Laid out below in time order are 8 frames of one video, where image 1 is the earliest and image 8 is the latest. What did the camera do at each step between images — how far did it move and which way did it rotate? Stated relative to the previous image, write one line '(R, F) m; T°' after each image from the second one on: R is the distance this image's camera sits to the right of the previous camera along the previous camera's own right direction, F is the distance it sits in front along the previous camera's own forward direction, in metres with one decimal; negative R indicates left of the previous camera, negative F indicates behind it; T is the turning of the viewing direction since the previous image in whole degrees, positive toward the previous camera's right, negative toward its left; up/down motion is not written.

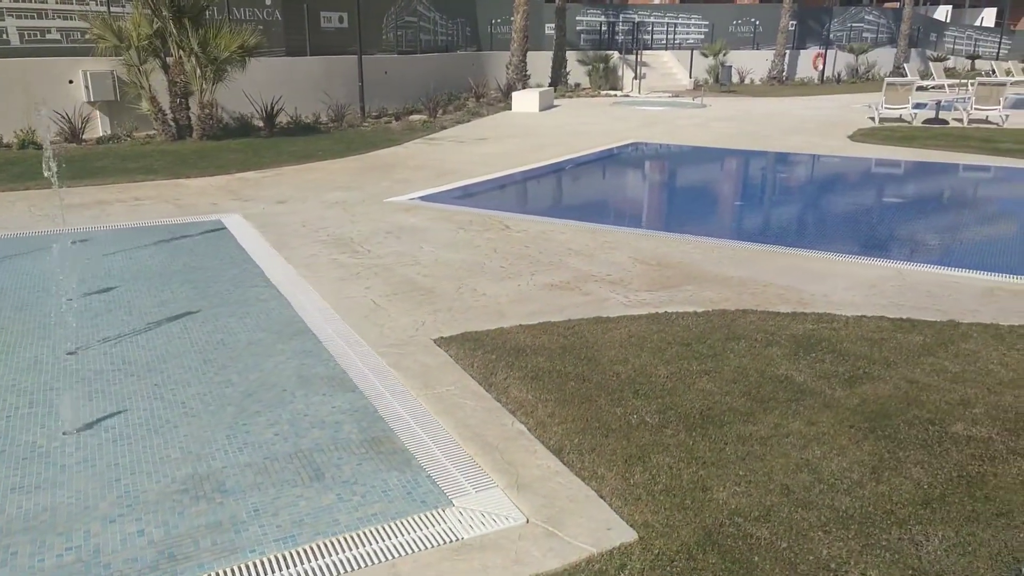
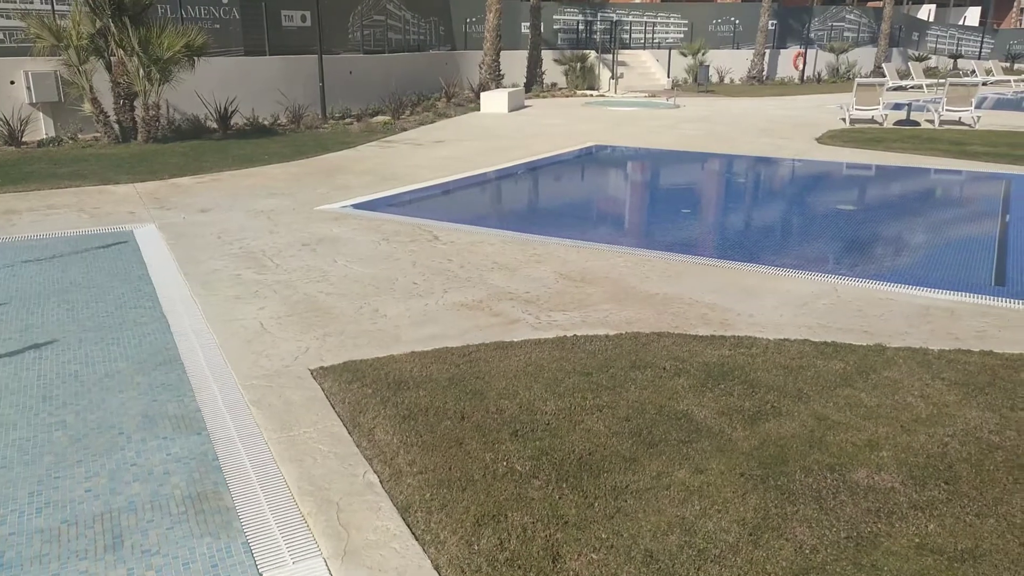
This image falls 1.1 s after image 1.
(+0.7, +0.4) m; +1°
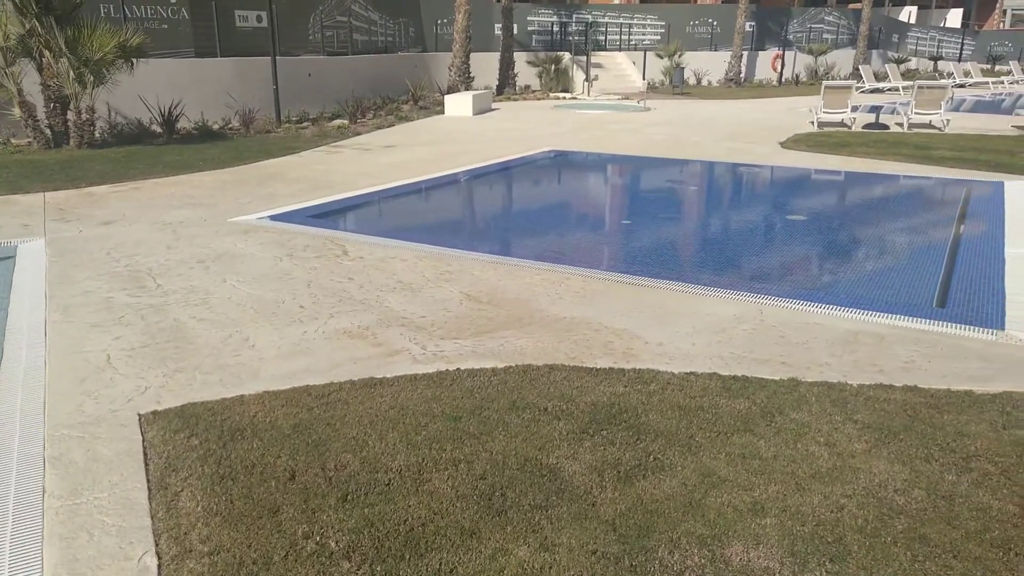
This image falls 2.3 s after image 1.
(+0.7, +0.5) m; +1°
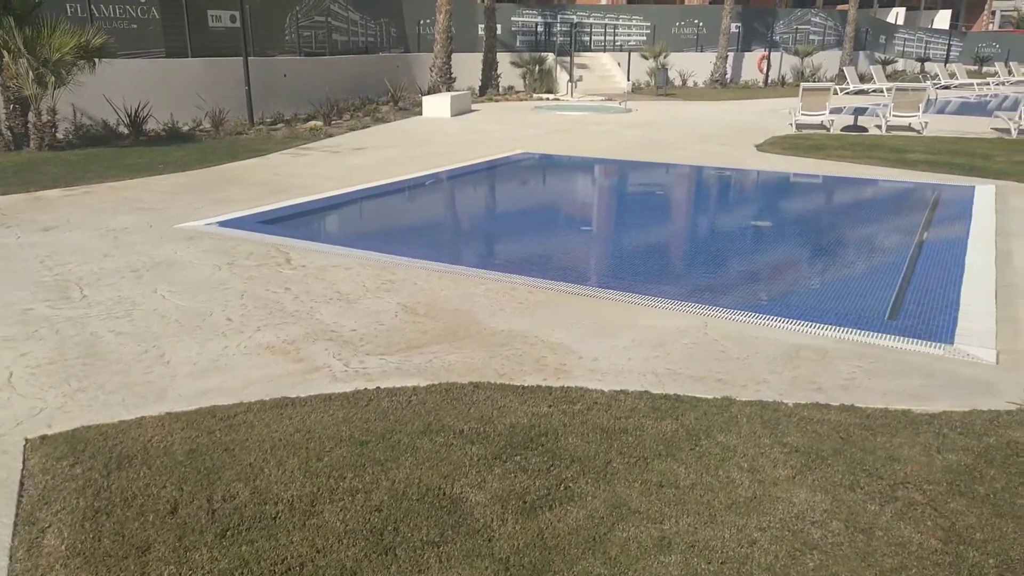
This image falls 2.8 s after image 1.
(+0.4, +0.2) m; +1°
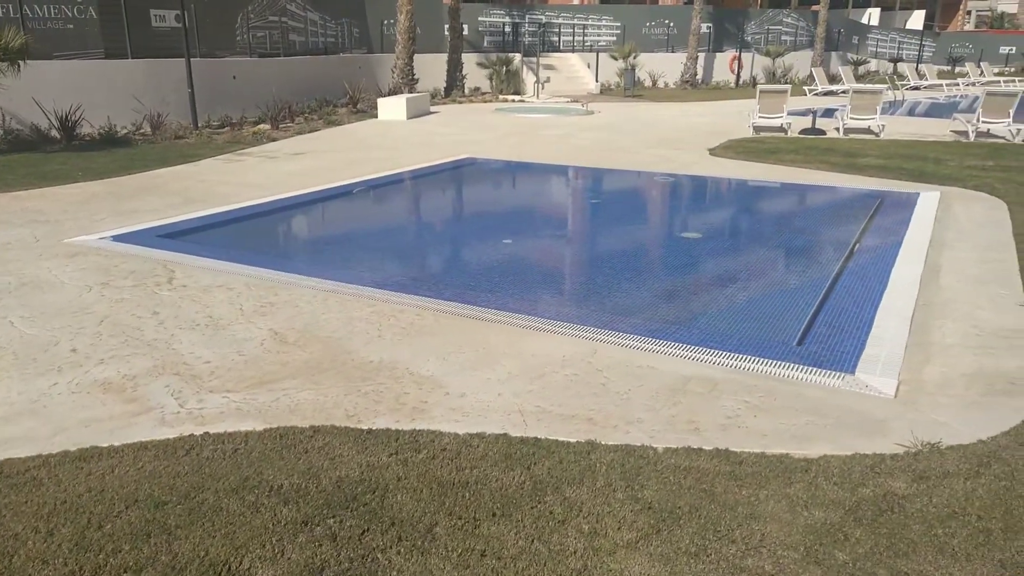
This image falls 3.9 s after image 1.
(+0.8, +0.4) m; +1°
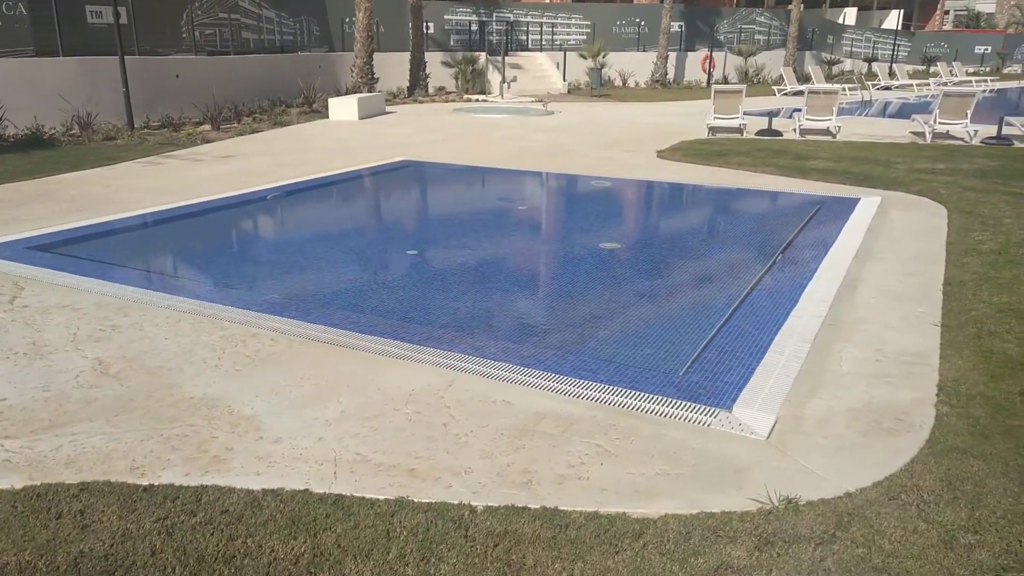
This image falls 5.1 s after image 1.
(+0.9, +0.5) m; +1°
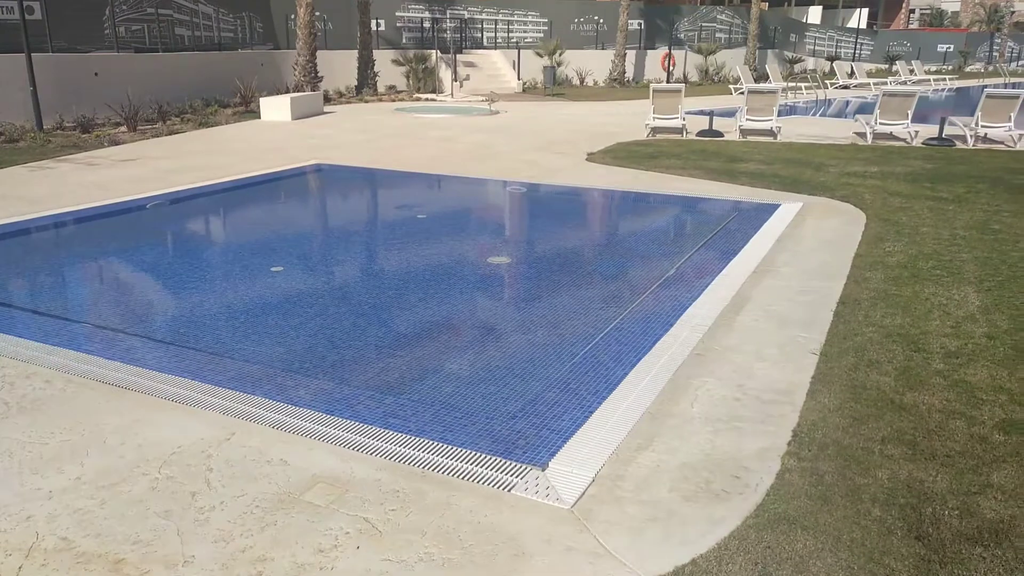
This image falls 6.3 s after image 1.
(+1.0, +0.6) m; +2°
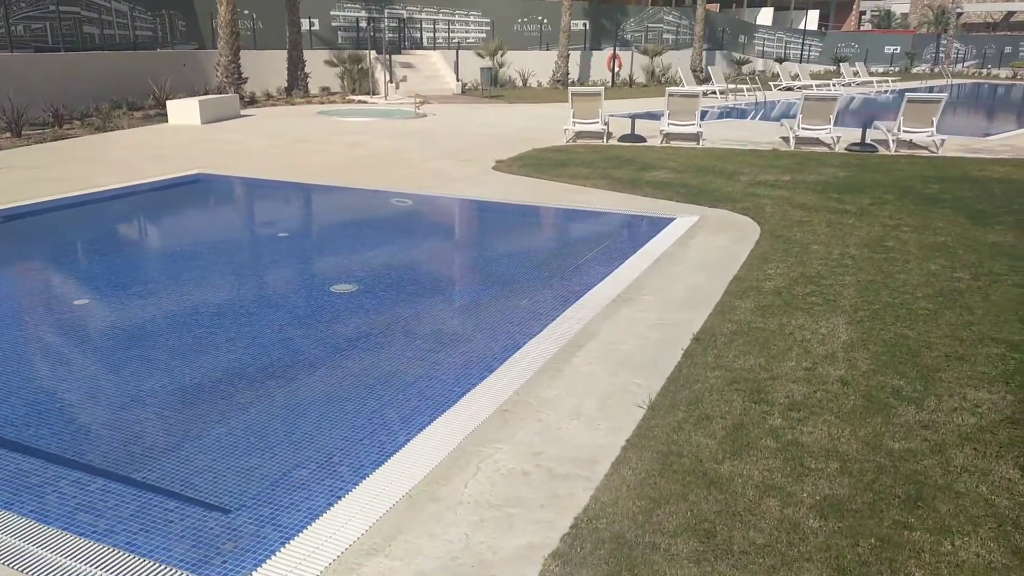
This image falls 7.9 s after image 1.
(+1.1, +0.7) m; +3°
